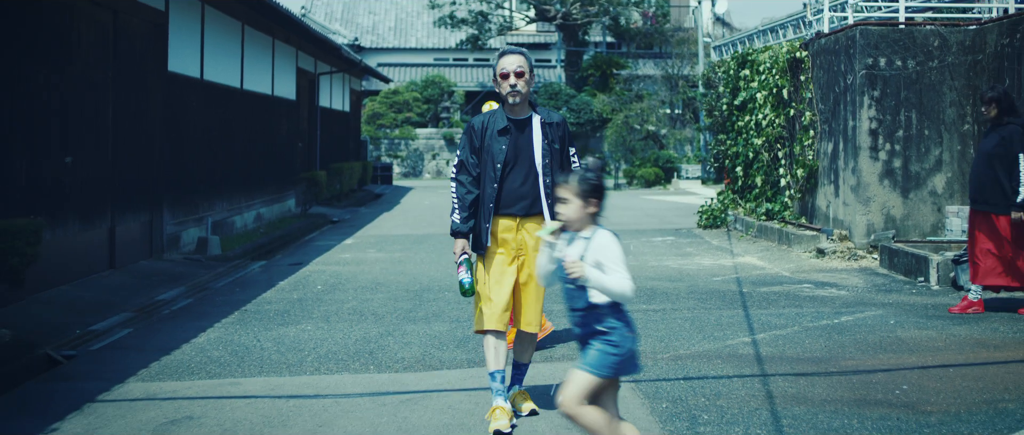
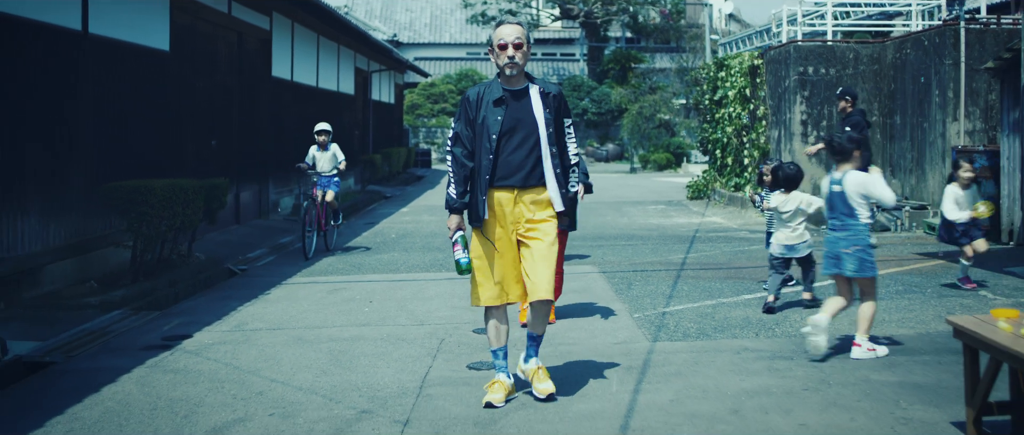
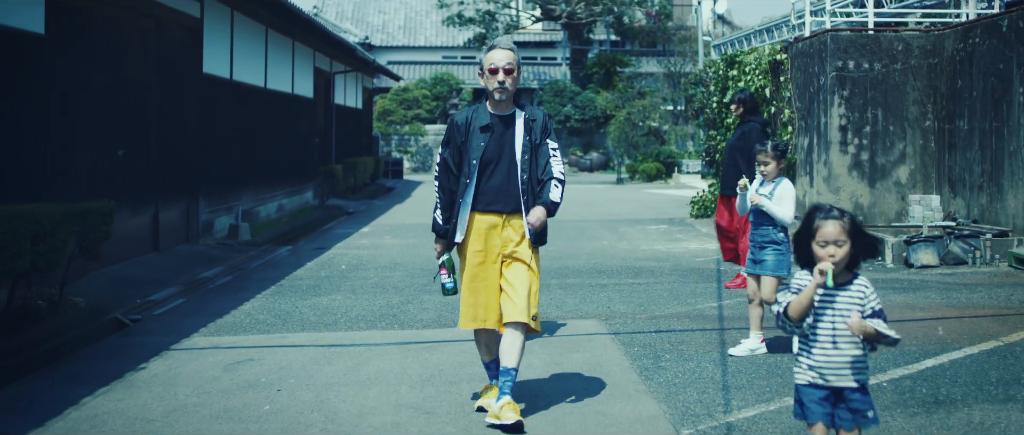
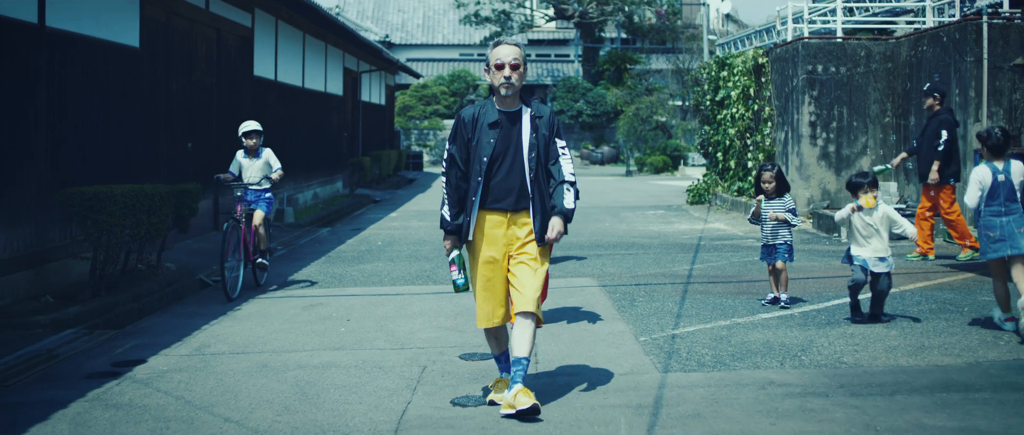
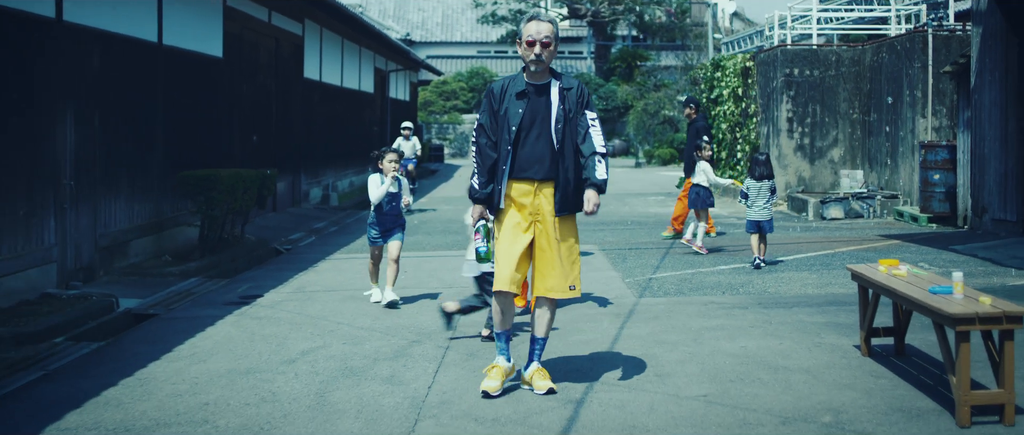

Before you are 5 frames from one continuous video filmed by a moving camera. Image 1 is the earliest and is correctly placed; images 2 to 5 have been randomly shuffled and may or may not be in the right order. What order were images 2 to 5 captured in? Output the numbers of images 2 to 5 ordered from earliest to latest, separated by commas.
3, 4, 2, 5
